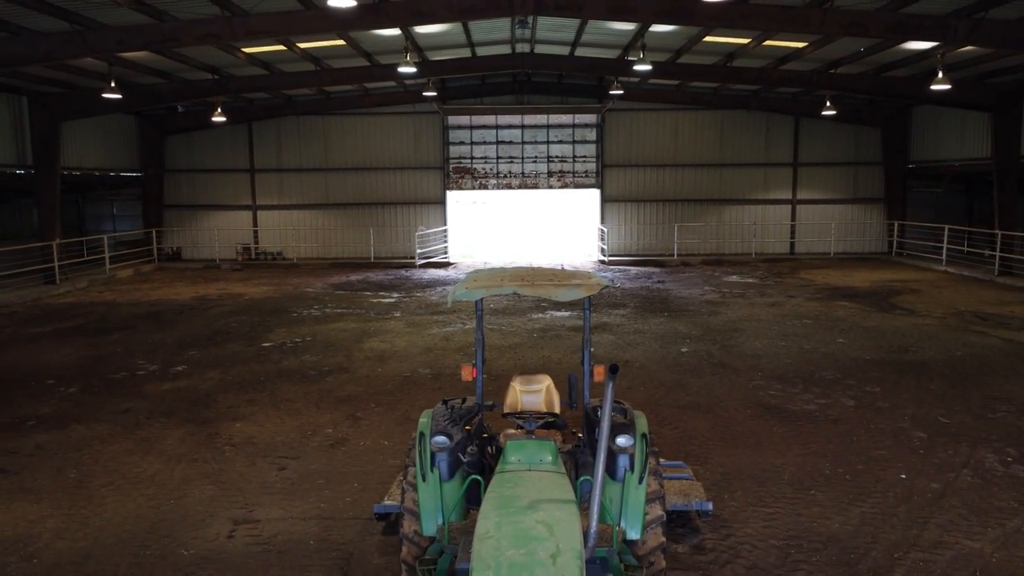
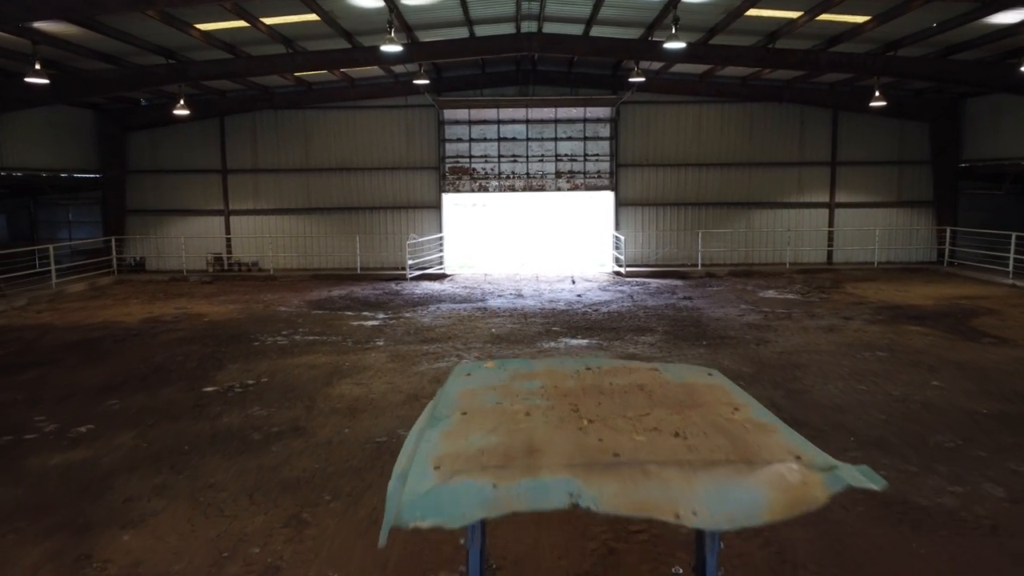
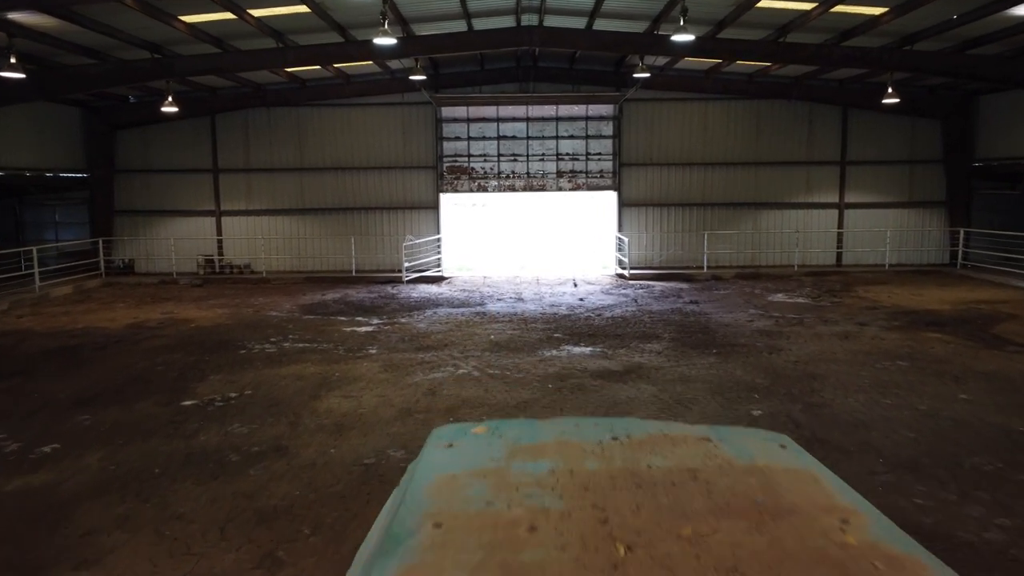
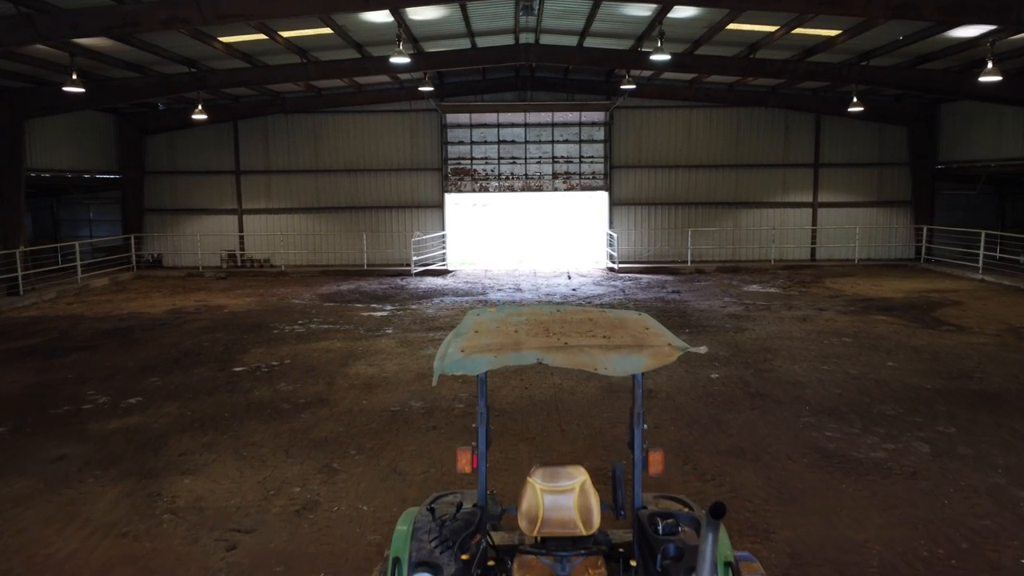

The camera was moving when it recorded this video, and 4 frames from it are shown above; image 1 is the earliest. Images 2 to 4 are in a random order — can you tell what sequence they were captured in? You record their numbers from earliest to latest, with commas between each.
4, 2, 3
